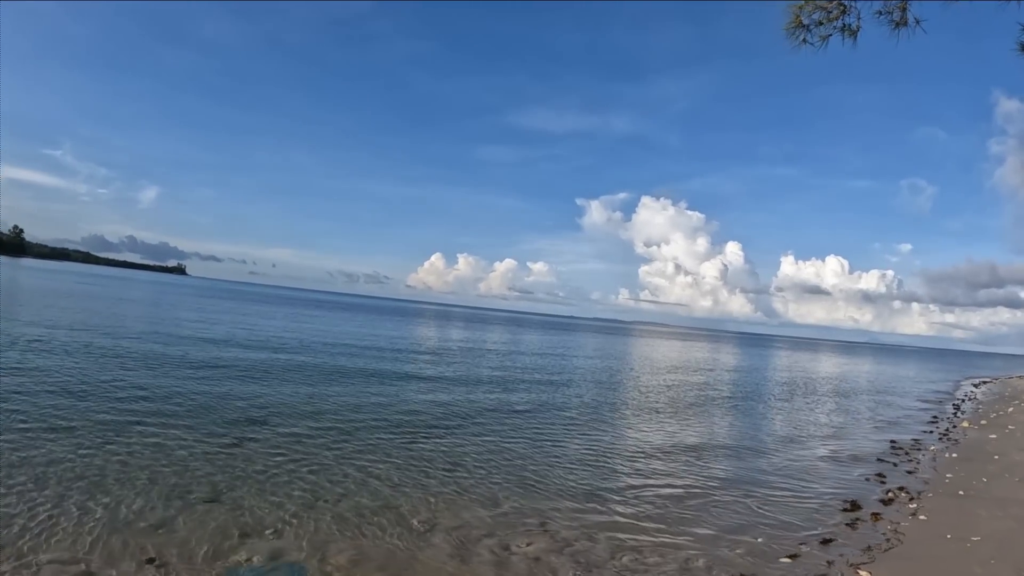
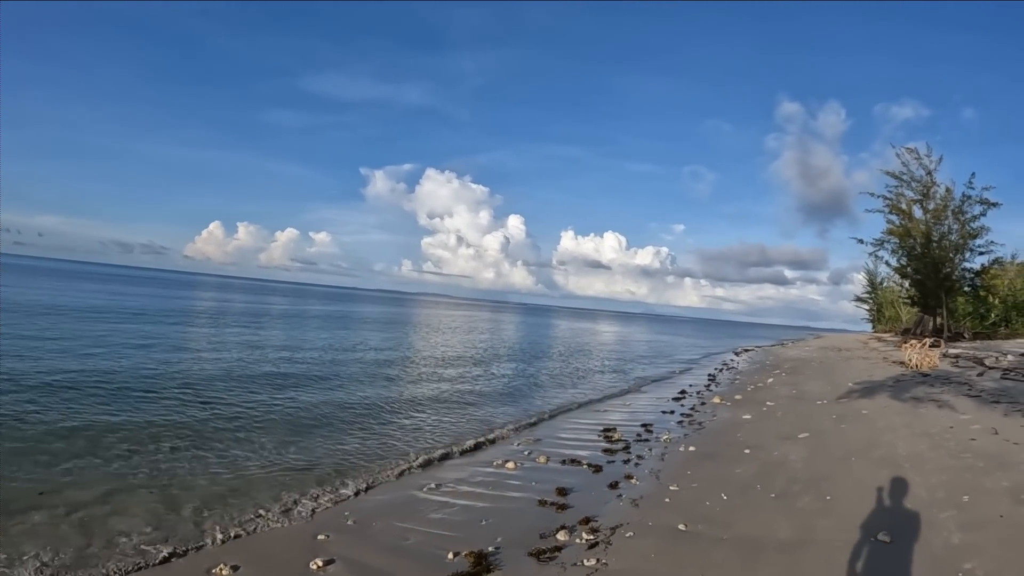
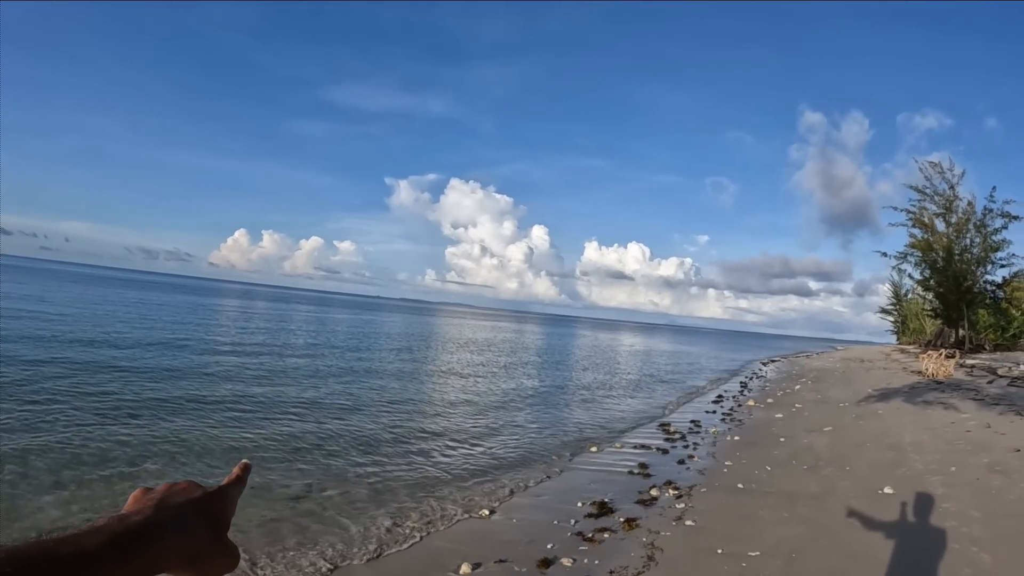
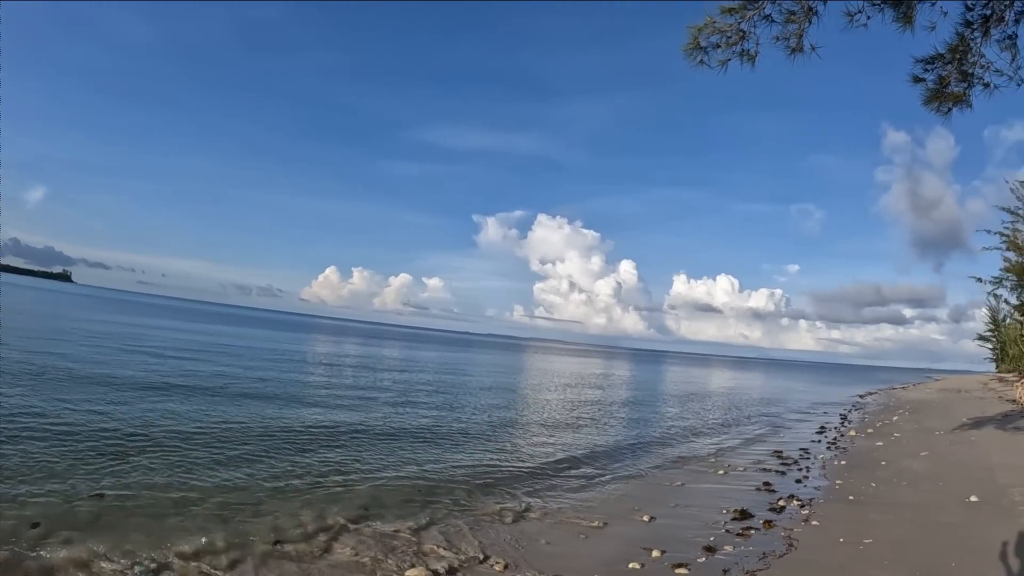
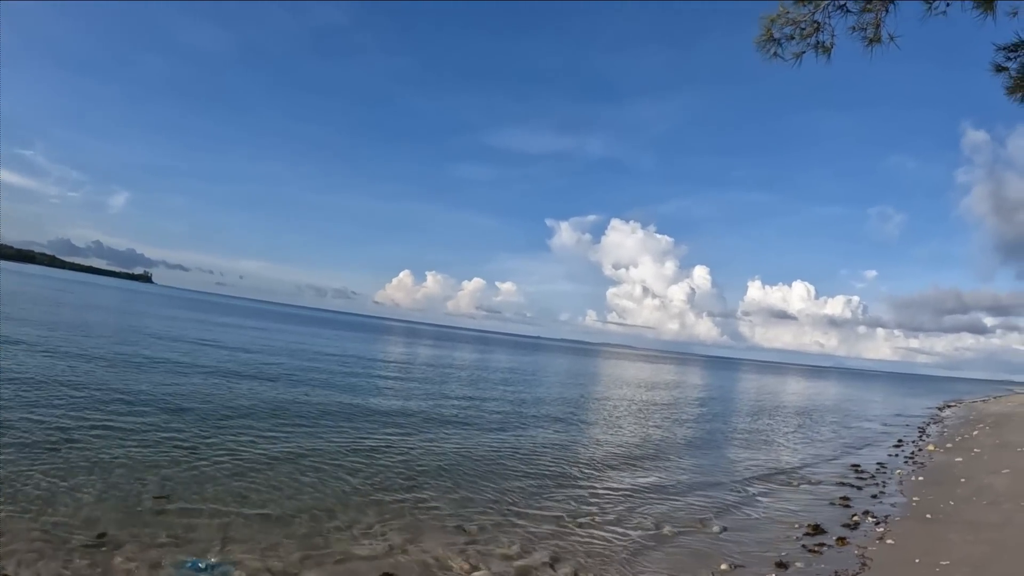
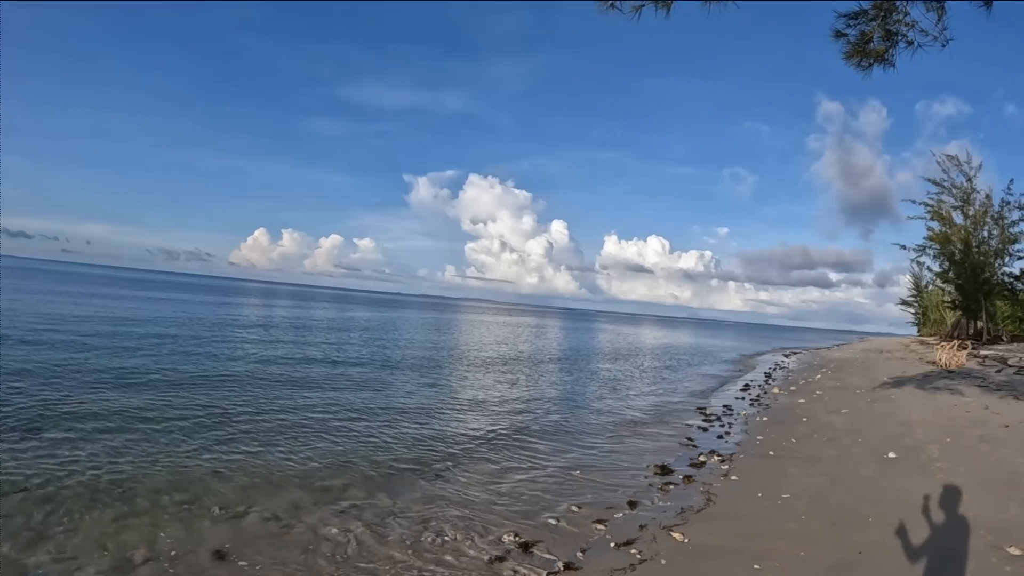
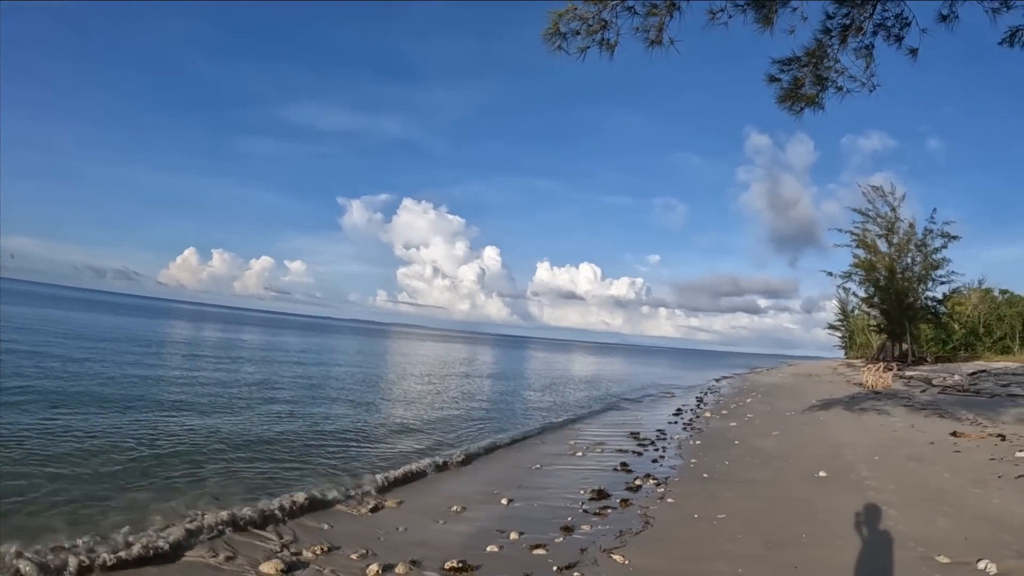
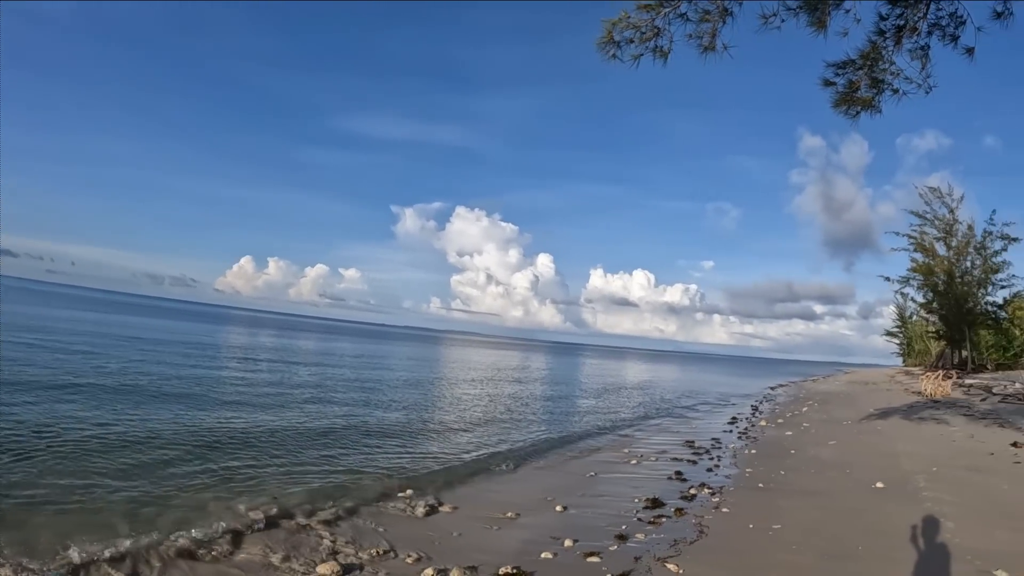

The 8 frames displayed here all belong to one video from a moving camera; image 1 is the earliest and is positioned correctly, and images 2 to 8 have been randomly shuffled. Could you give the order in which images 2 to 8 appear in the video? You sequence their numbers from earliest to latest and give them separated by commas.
5, 4, 8, 7, 6, 3, 2
